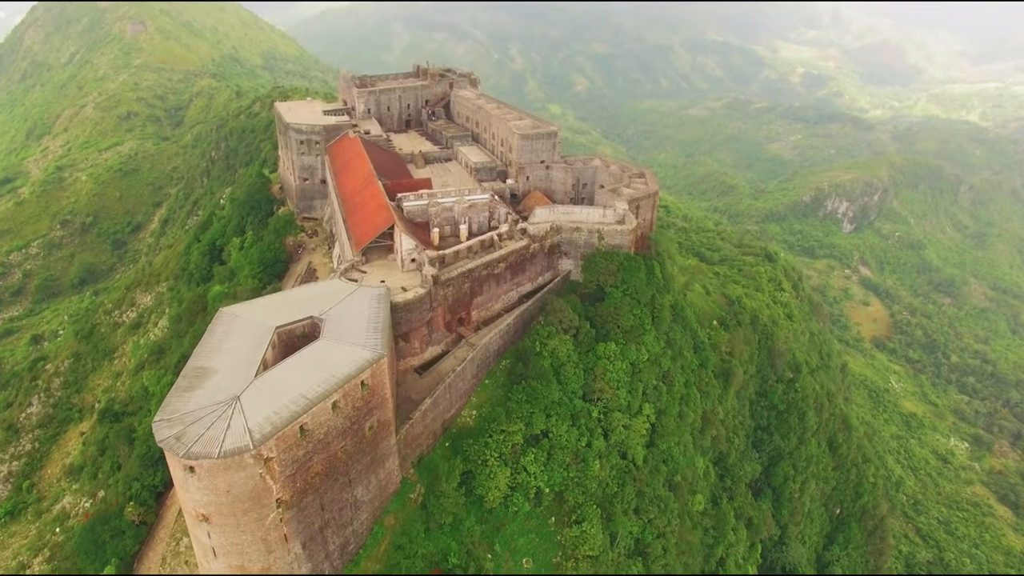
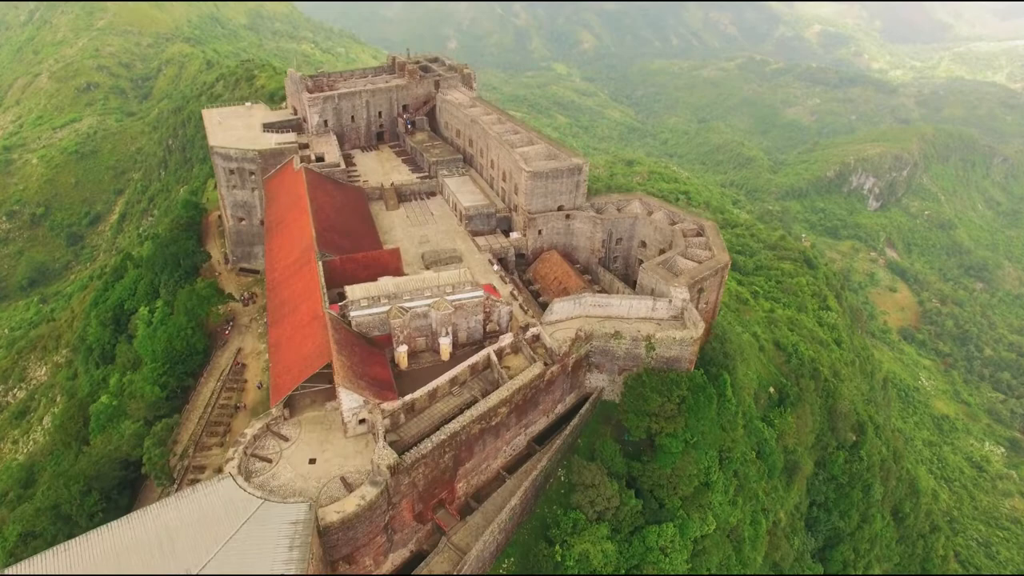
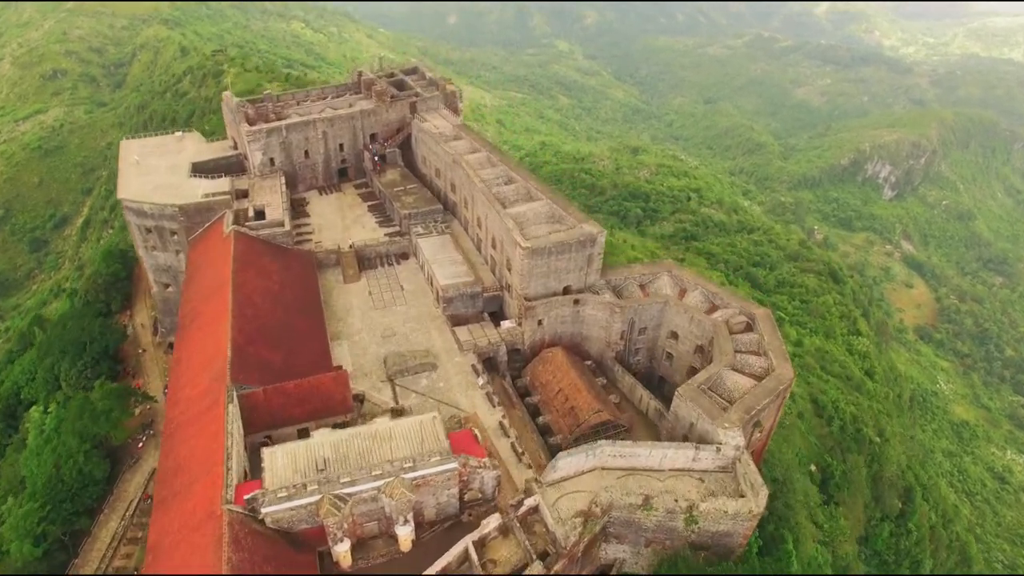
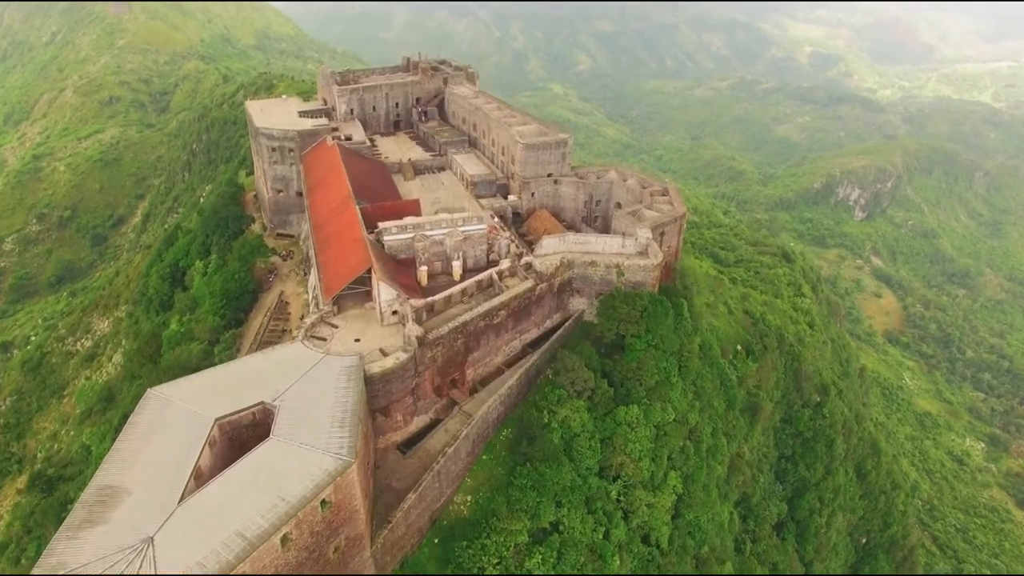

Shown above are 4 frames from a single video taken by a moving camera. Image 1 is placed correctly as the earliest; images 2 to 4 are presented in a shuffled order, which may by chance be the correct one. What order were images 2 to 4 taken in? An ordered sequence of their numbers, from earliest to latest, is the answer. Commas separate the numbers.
4, 2, 3
